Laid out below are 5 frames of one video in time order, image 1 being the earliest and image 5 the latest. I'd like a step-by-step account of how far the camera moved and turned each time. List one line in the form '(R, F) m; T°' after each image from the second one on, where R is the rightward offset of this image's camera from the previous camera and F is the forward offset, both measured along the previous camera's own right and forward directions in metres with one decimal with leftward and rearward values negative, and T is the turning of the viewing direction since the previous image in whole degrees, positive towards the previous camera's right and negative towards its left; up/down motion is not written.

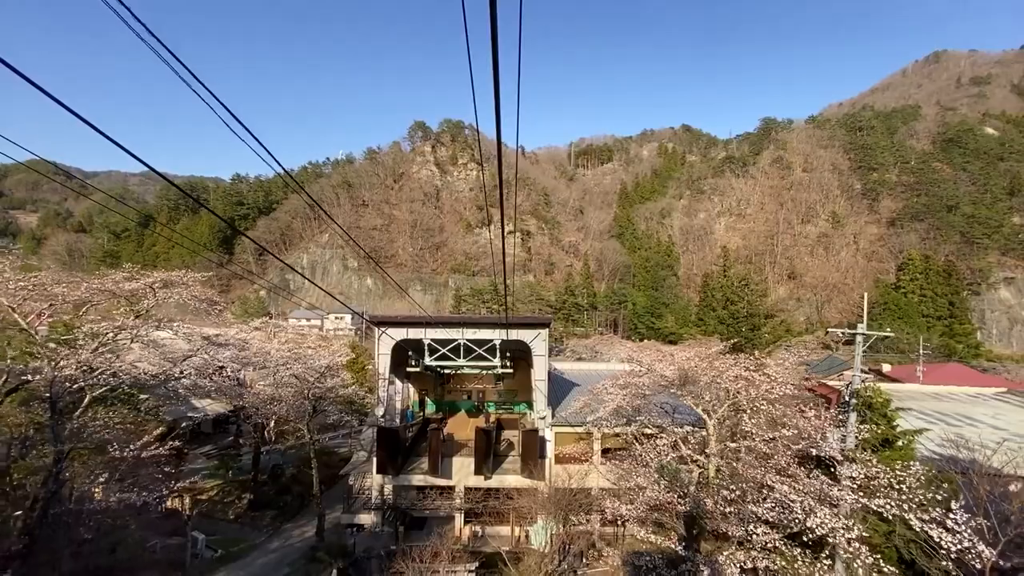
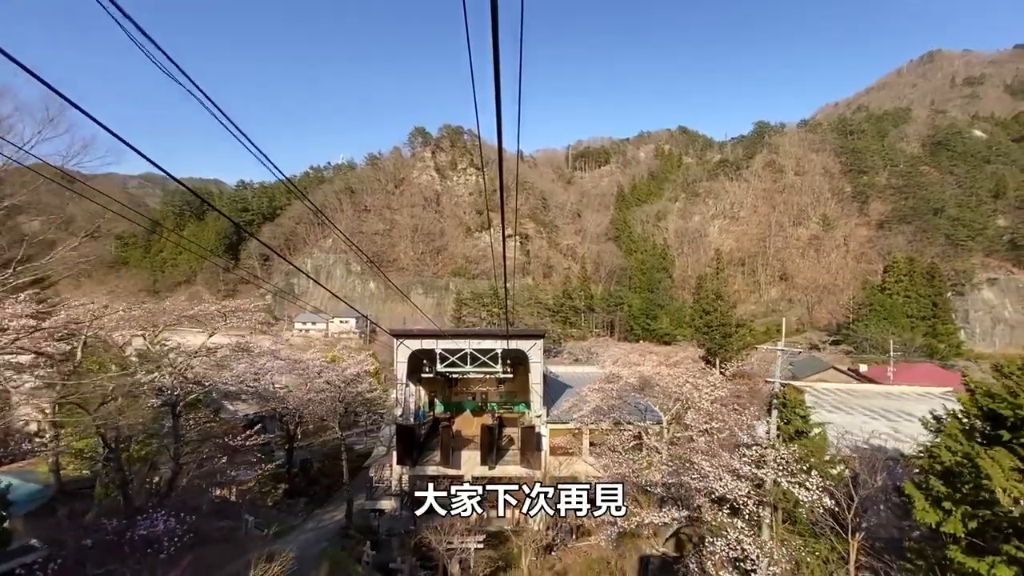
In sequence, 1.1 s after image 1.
(0.0, -1.0) m; 0°
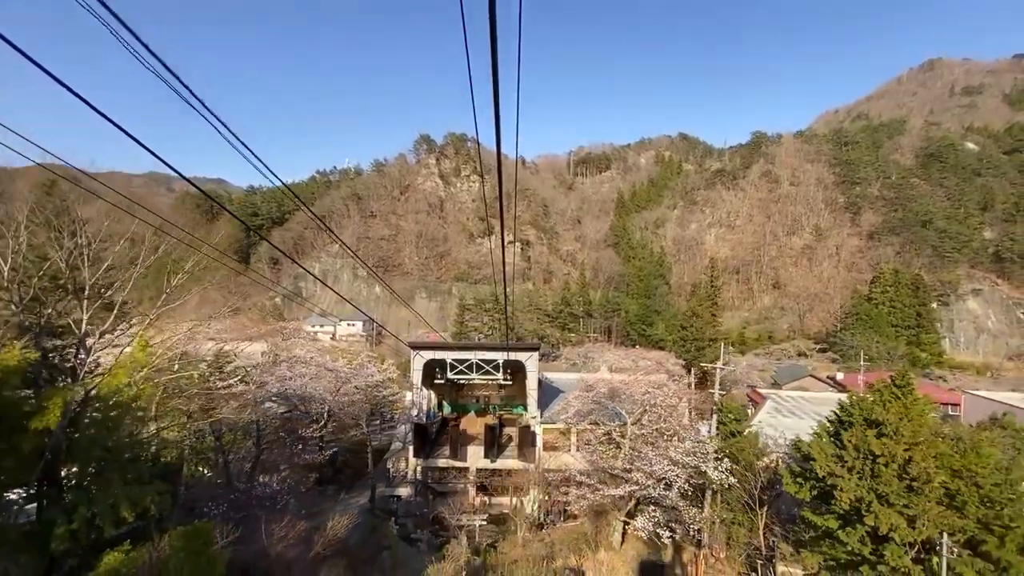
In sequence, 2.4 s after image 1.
(0.0, -1.2) m; 0°
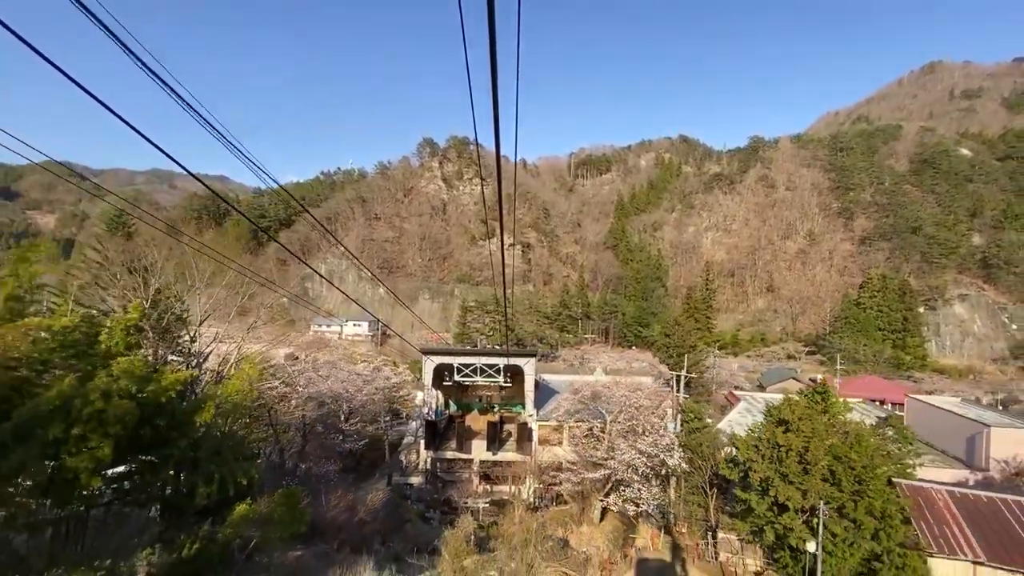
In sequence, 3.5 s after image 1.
(0.0, -1.1) m; 0°
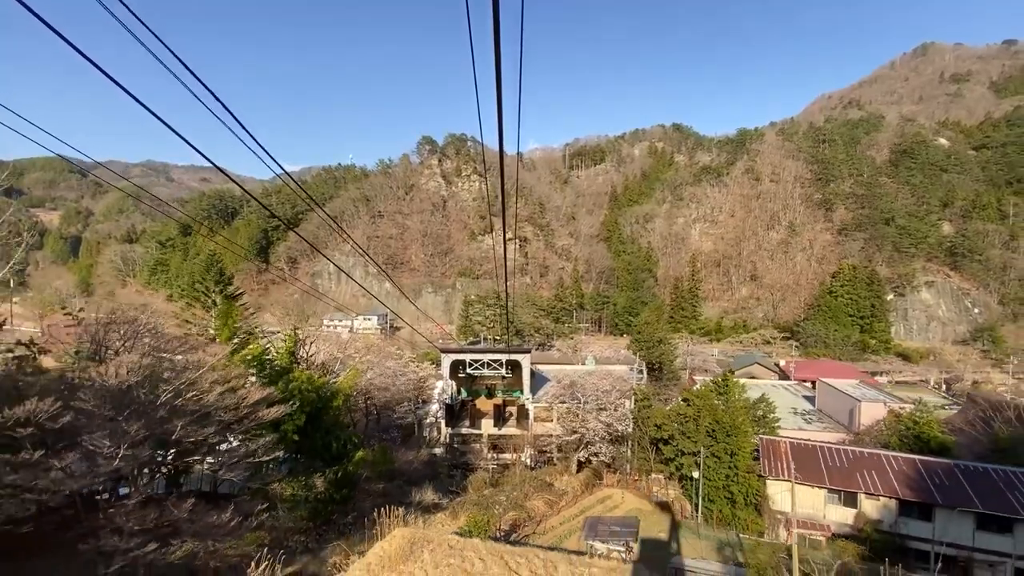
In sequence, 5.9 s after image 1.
(0.0, -2.5) m; 0°
